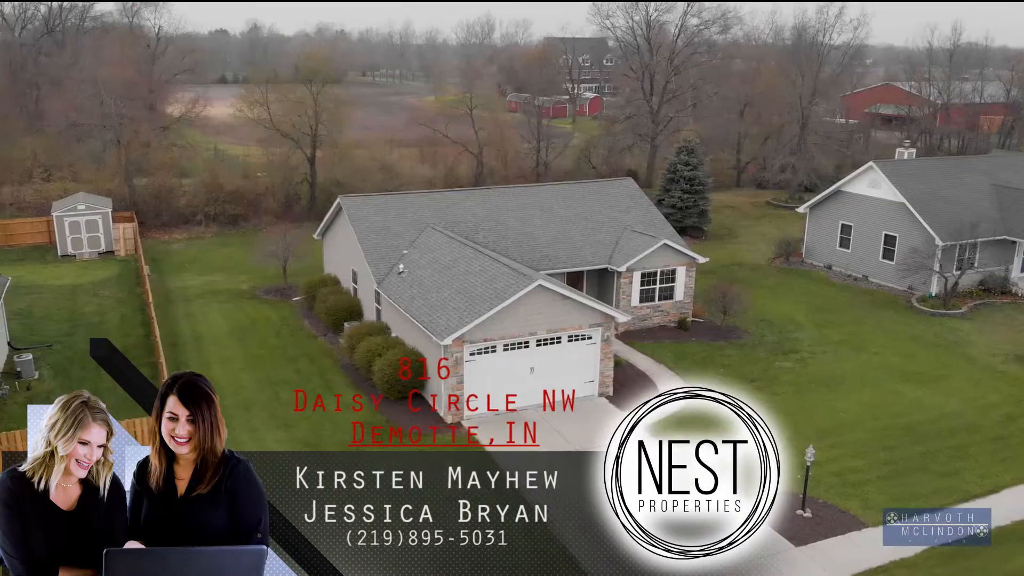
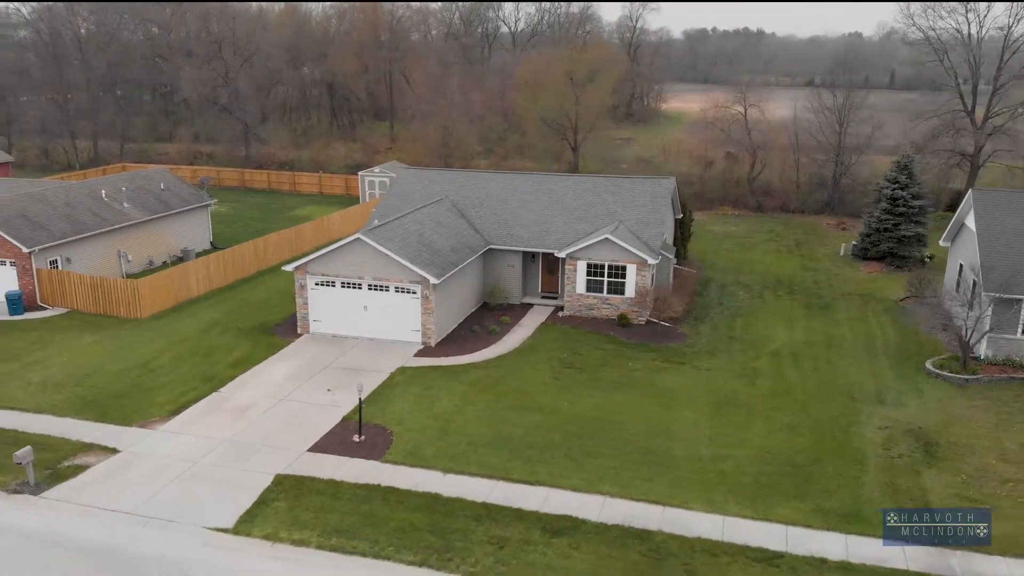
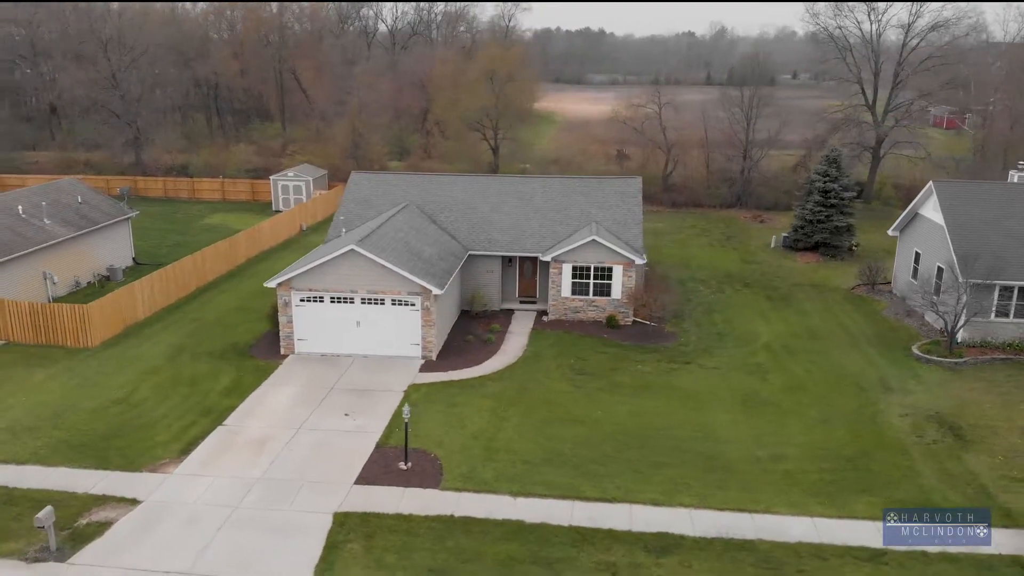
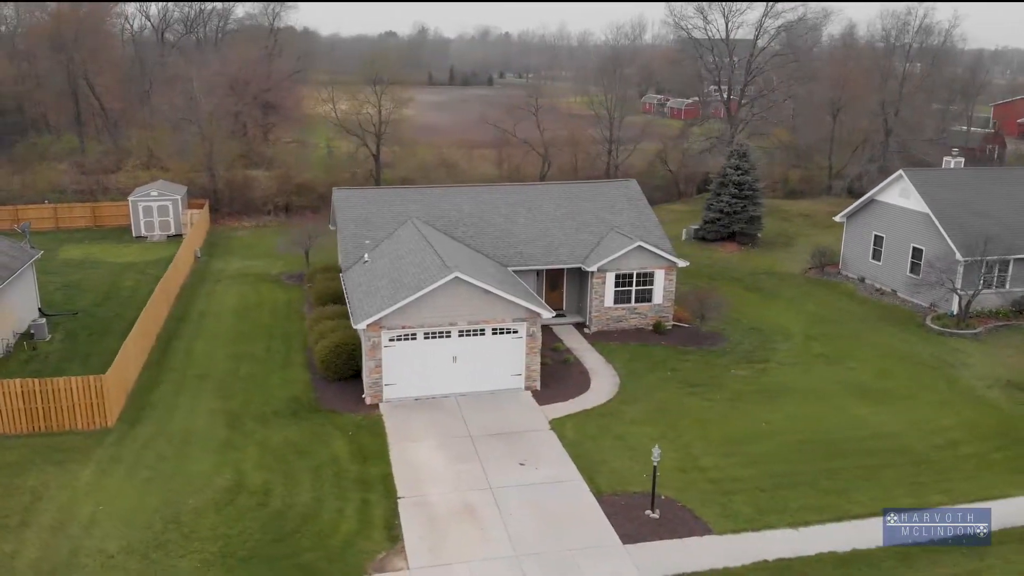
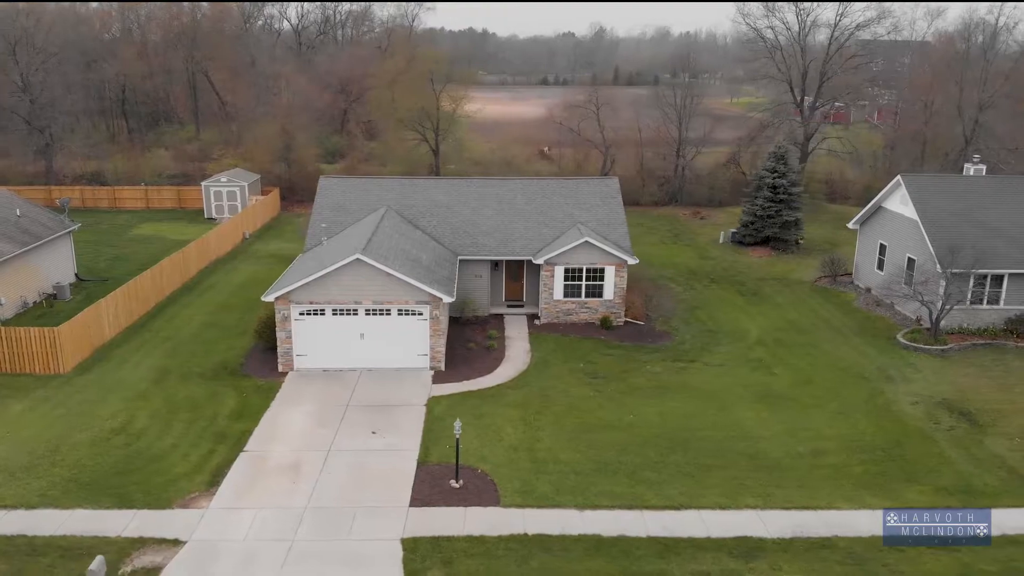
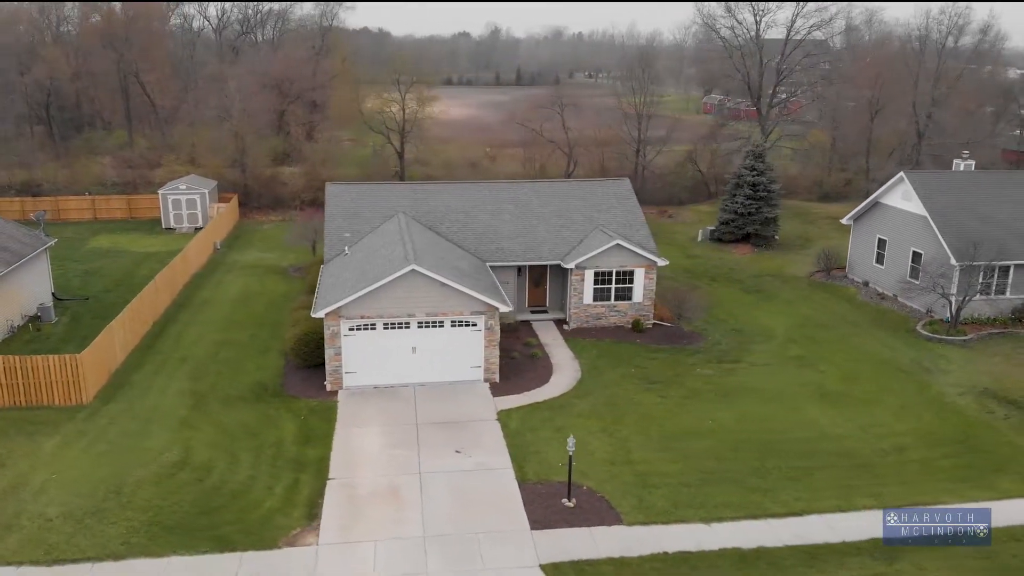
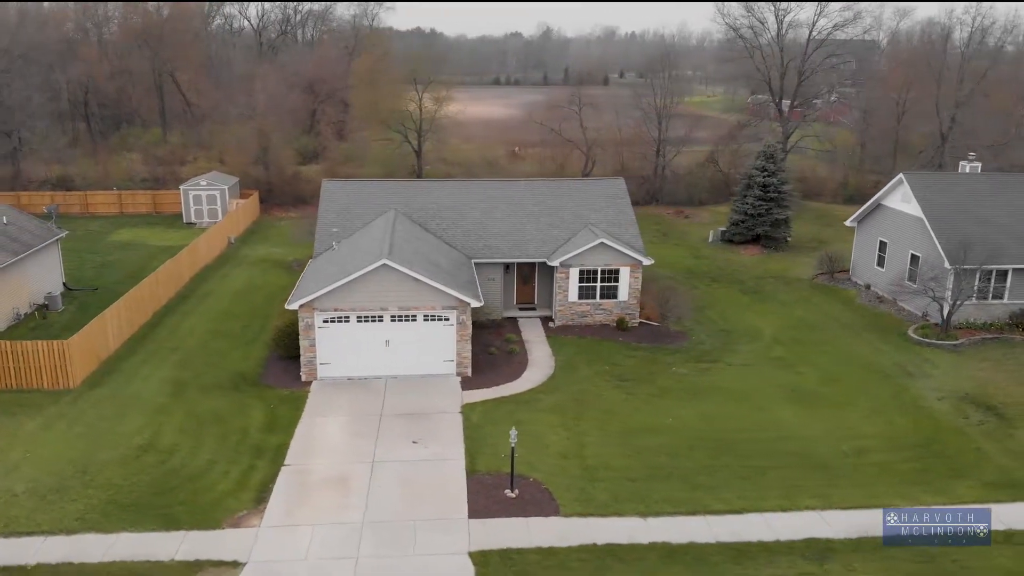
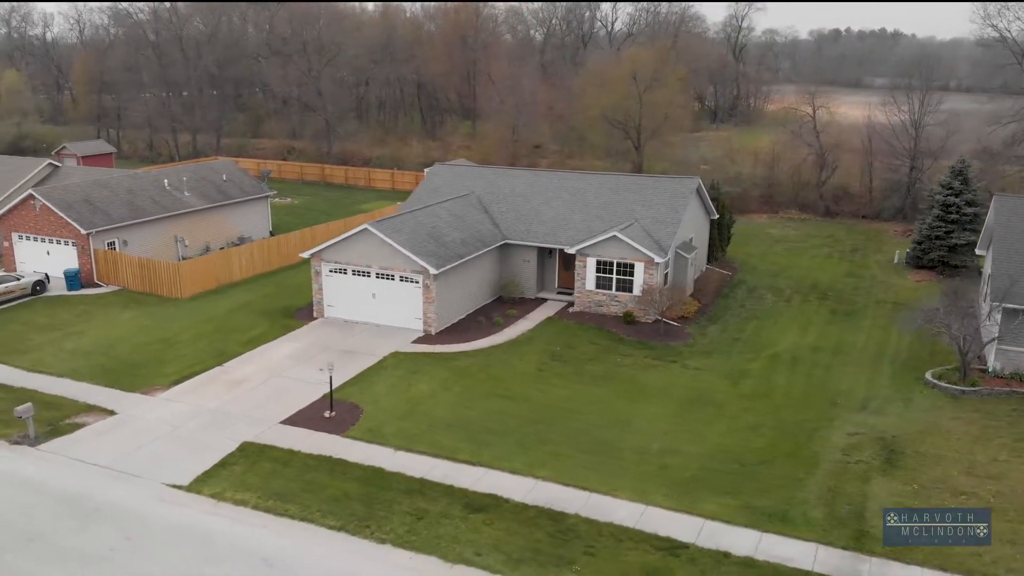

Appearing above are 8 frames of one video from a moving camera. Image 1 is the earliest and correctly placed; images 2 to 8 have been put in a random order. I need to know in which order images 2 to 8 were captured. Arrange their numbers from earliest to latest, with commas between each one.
4, 6, 7, 5, 3, 2, 8
